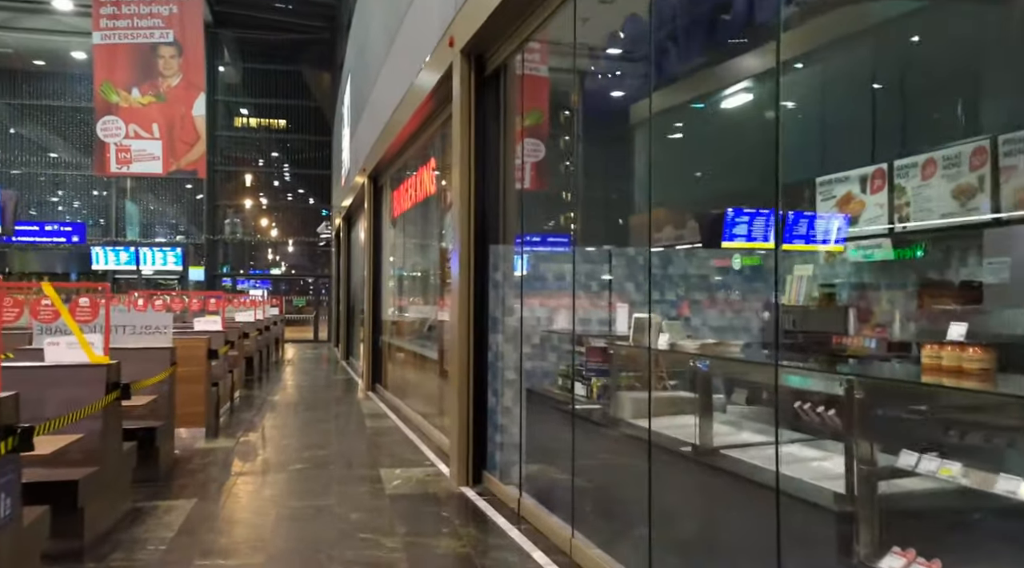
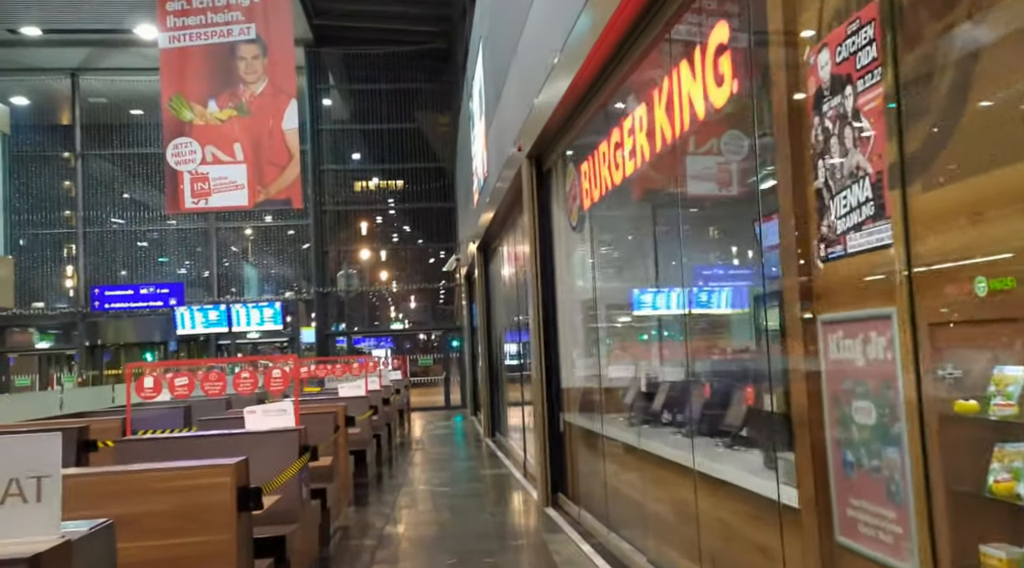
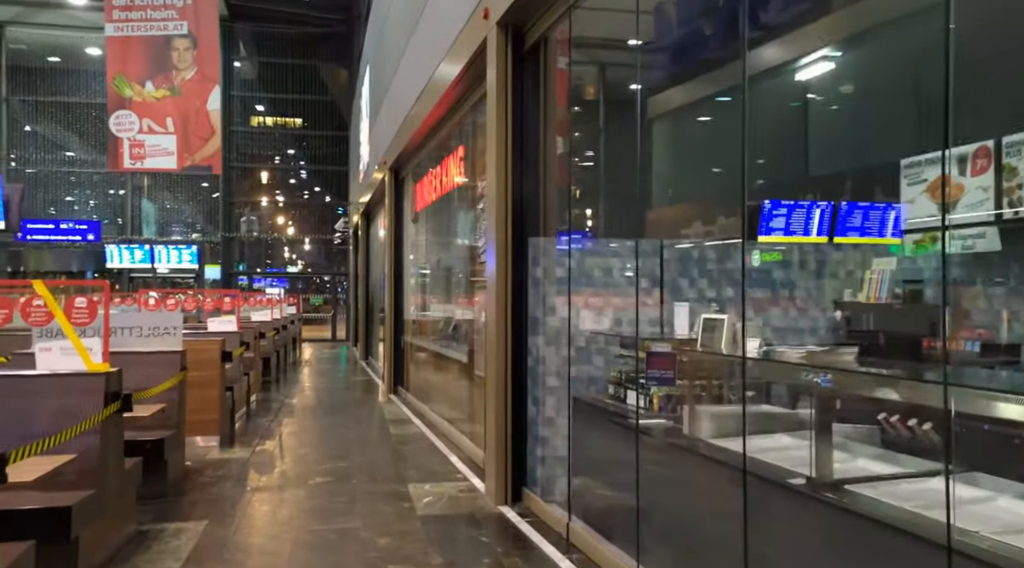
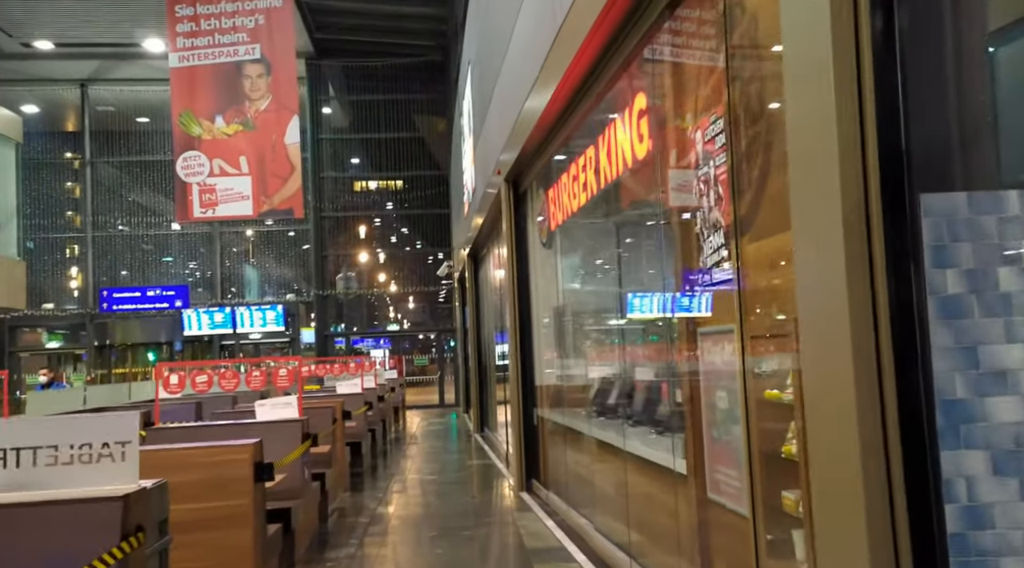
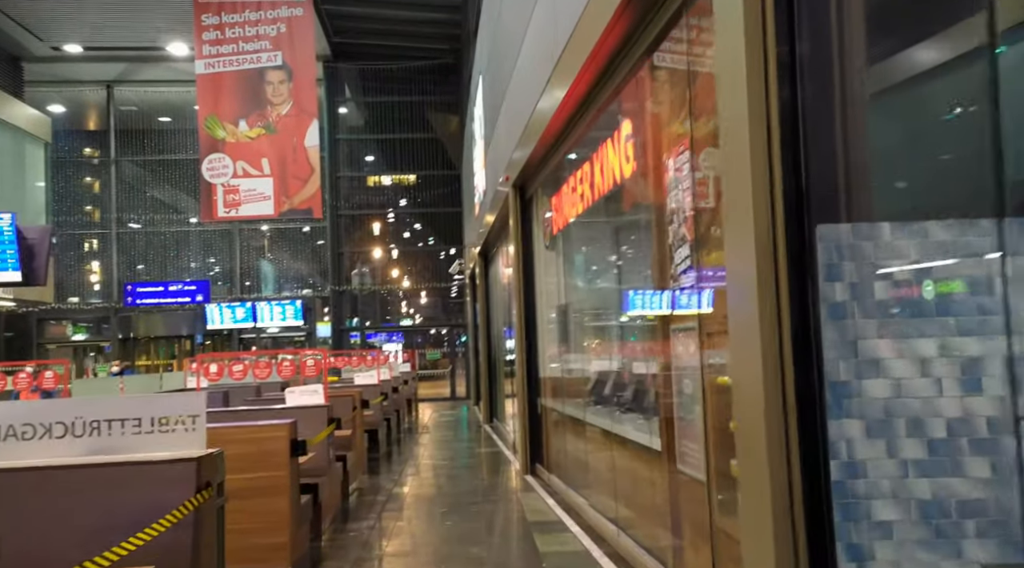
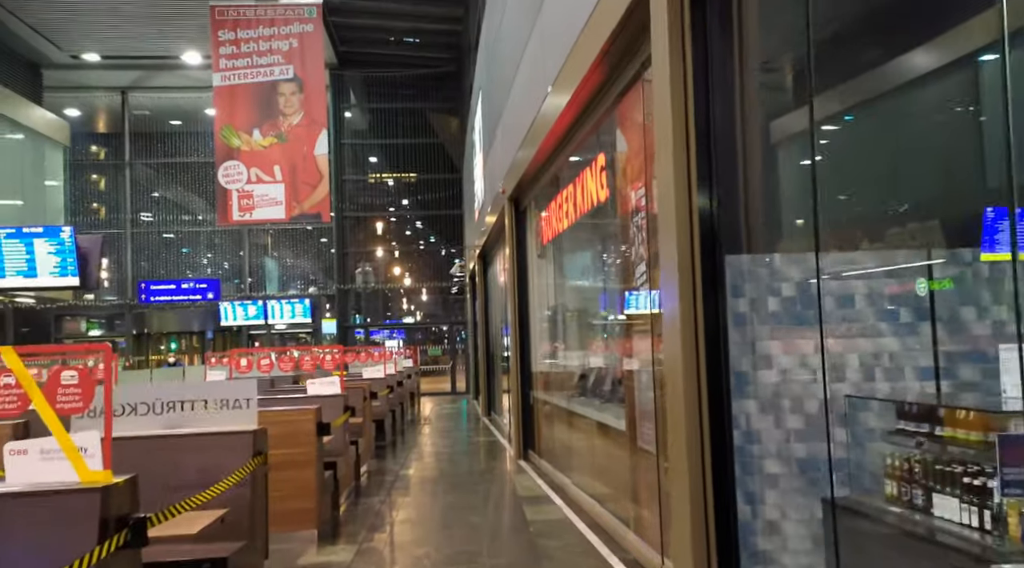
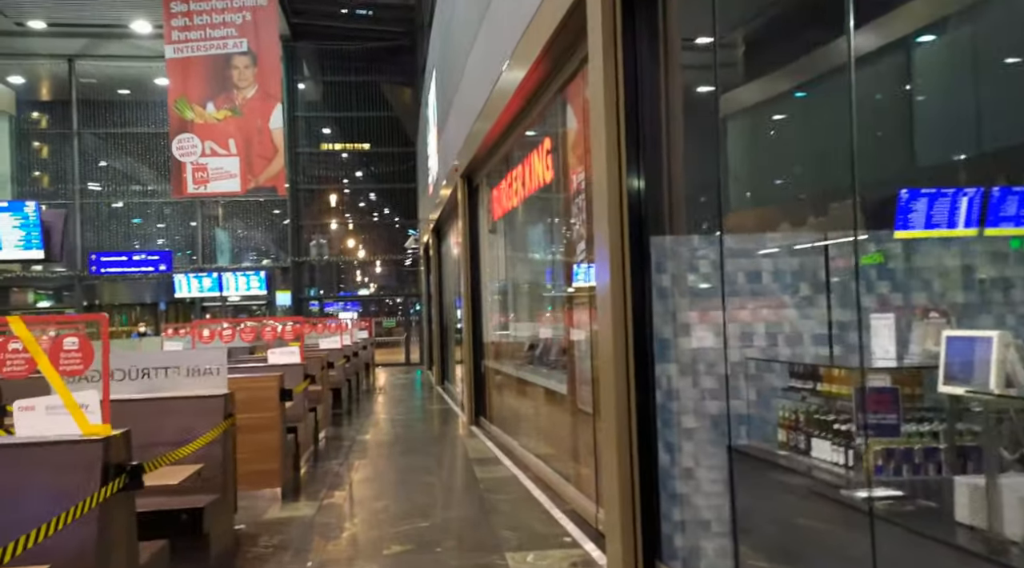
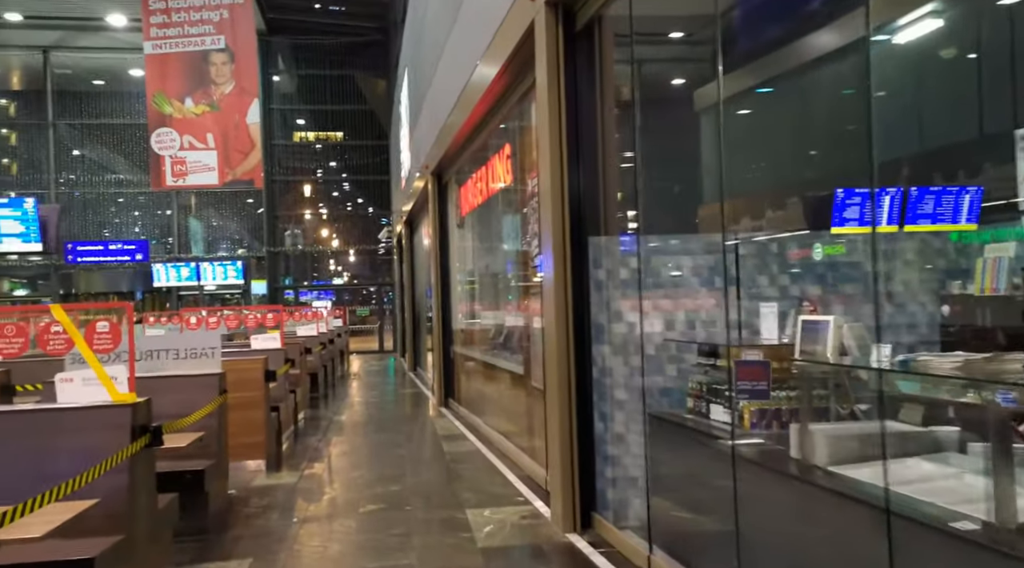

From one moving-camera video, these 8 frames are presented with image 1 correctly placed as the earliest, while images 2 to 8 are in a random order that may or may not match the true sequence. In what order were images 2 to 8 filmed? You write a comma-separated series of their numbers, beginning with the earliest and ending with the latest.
3, 8, 7, 6, 5, 4, 2
